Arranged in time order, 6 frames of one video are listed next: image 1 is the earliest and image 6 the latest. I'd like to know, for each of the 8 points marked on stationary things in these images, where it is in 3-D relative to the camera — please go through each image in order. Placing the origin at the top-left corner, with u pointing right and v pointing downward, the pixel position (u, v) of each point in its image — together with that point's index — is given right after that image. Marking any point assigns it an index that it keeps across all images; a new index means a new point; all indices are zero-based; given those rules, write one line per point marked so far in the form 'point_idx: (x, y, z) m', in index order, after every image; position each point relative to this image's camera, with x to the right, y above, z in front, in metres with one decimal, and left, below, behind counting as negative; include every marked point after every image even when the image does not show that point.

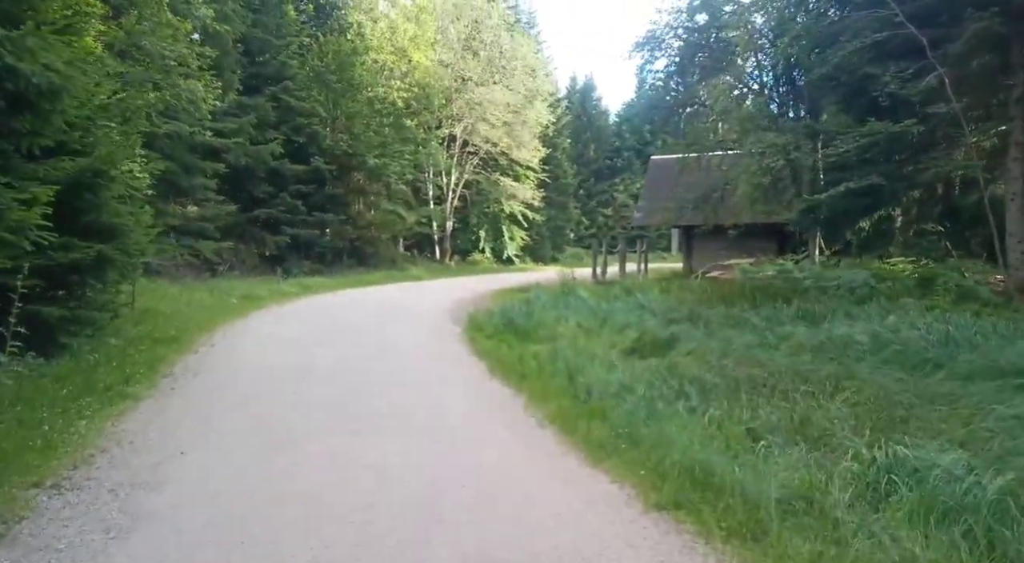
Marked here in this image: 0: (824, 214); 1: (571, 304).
0: (+6.6, +1.4, +17.0) m
1: (+1.2, -0.5, +16.4) m
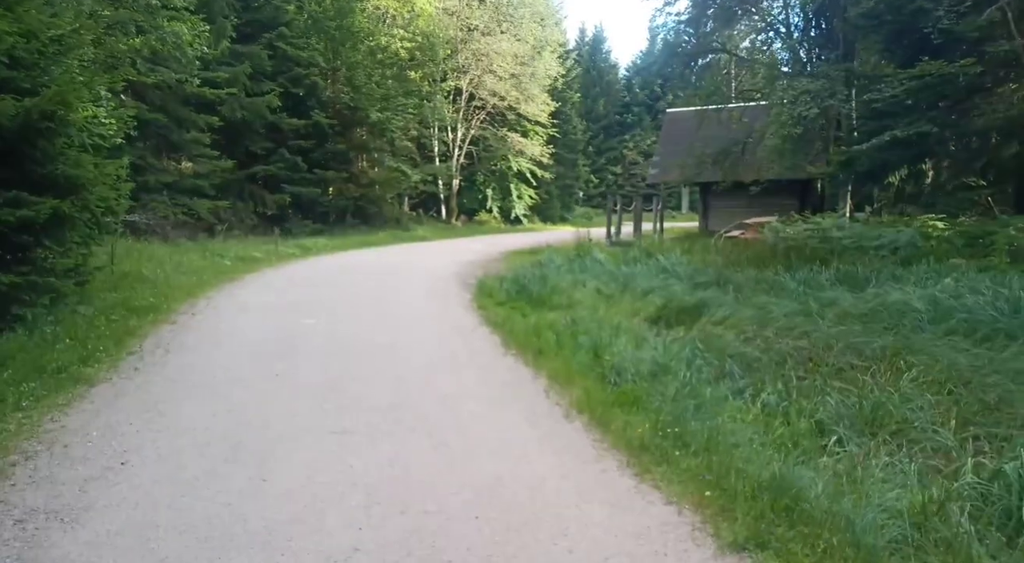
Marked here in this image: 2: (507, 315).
0: (+6.8, +2.2, +15.6) m
1: (+1.5, +0.2, +15.2) m
2: (0.0, -0.5, +11.4) m
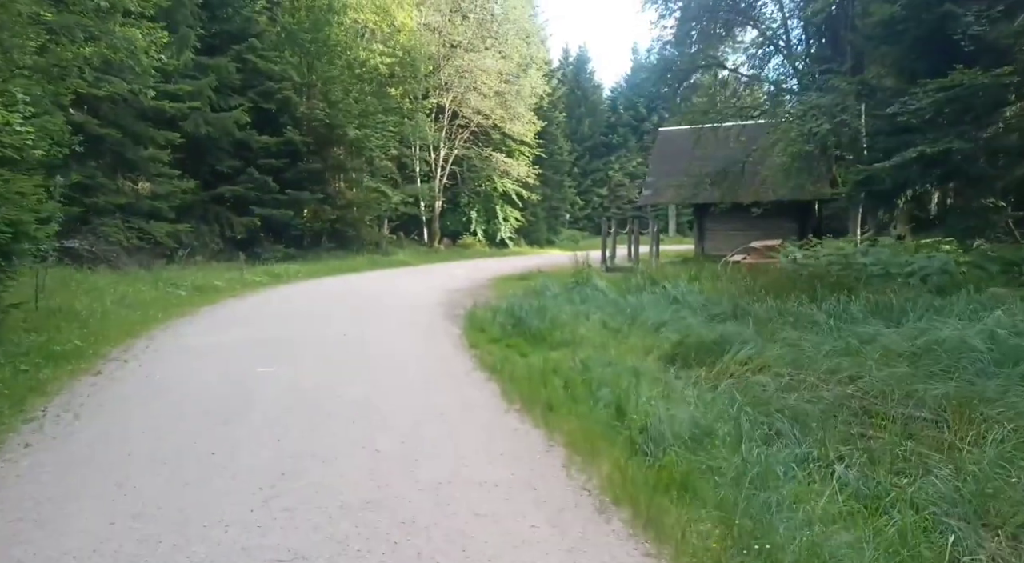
0: (+6.7, +1.7, +14.4) m
1: (+1.3, -0.3, +13.8) m
2: (-0.1, -0.9, +9.9) m
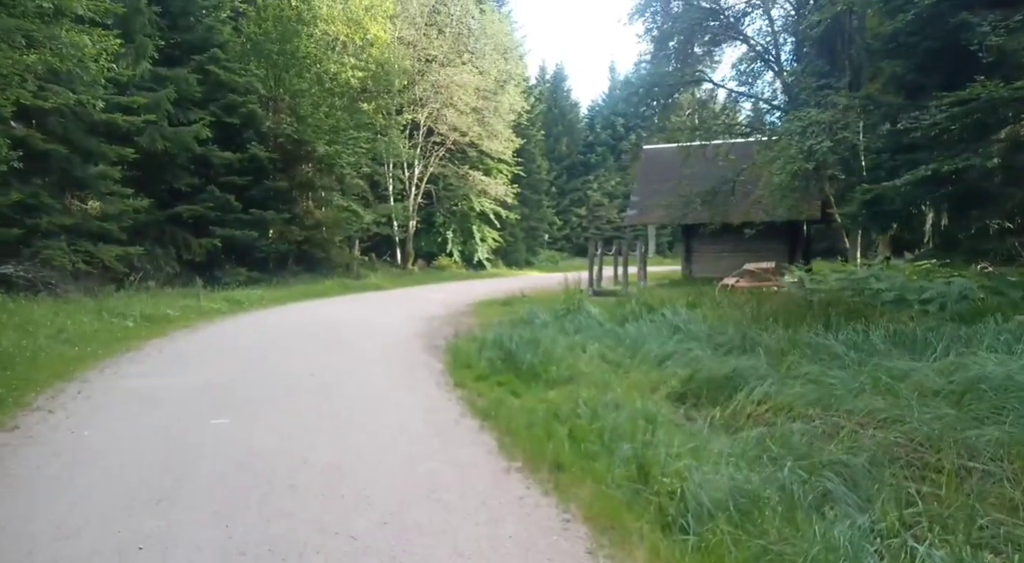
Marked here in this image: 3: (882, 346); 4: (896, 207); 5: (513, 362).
0: (+6.4, +1.3, +13.5) m
1: (+1.1, -0.8, +12.7) m
2: (-0.2, -1.3, +8.7) m
3: (+4.7, -0.8, +10.1) m
4: (+6.5, +1.3, +13.5) m
5: (+0.1, -1.1, +10.7) m
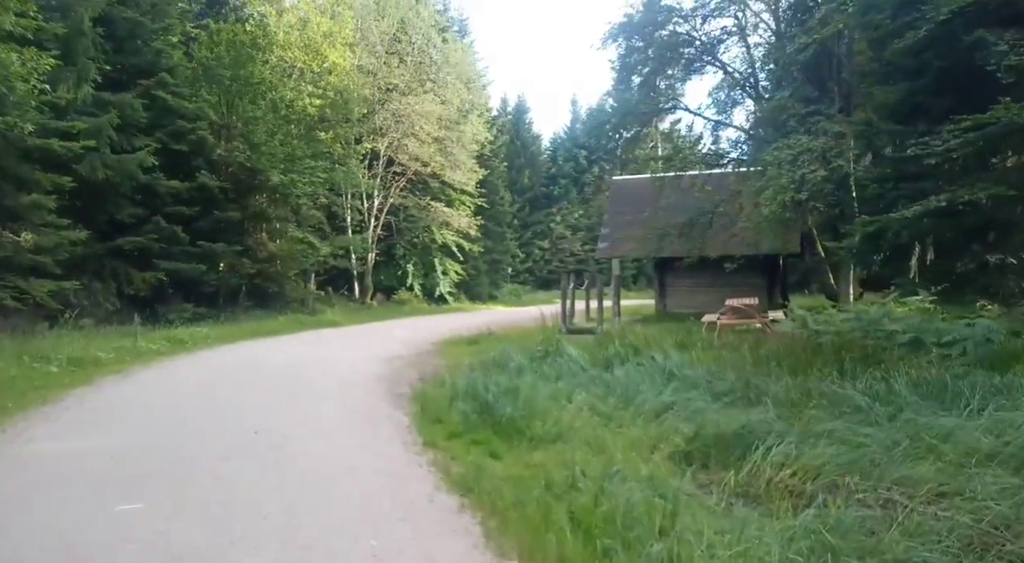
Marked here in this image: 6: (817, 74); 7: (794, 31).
0: (+6.0, +0.7, +12.5) m
1: (+0.8, -1.3, +11.3) m
2: (-0.3, -1.7, +7.3) m
3: (+4.5, -1.3, +9.0) m
4: (+6.1, +0.7, +12.5) m
5: (-0.2, -1.5, +9.3) m
6: (+6.5, +4.4, +17.1) m
7: (+6.0, +5.3, +16.9) m
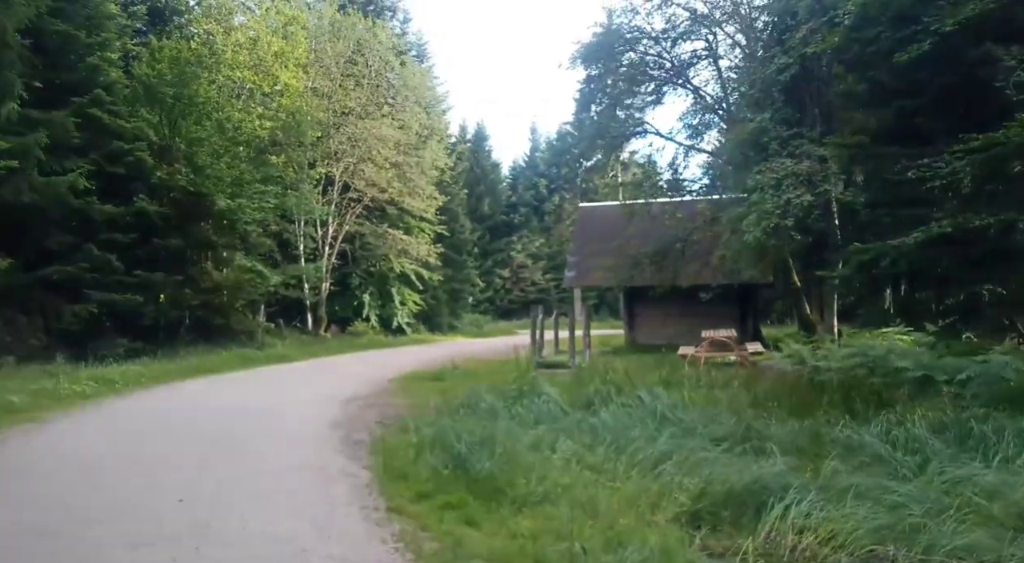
0: (+5.6, +0.2, +11.7) m
1: (+0.4, -1.8, +10.2) m
2: (-0.4, -2.0, +6.1) m
3: (+4.2, -1.6, +8.0) m
4: (+5.7, +0.2, +11.7) m
5: (-0.4, -1.9, +8.0) m
6: (+5.9, +3.8, +16.4) m
7: (+5.3, +4.7, +16.2) m
